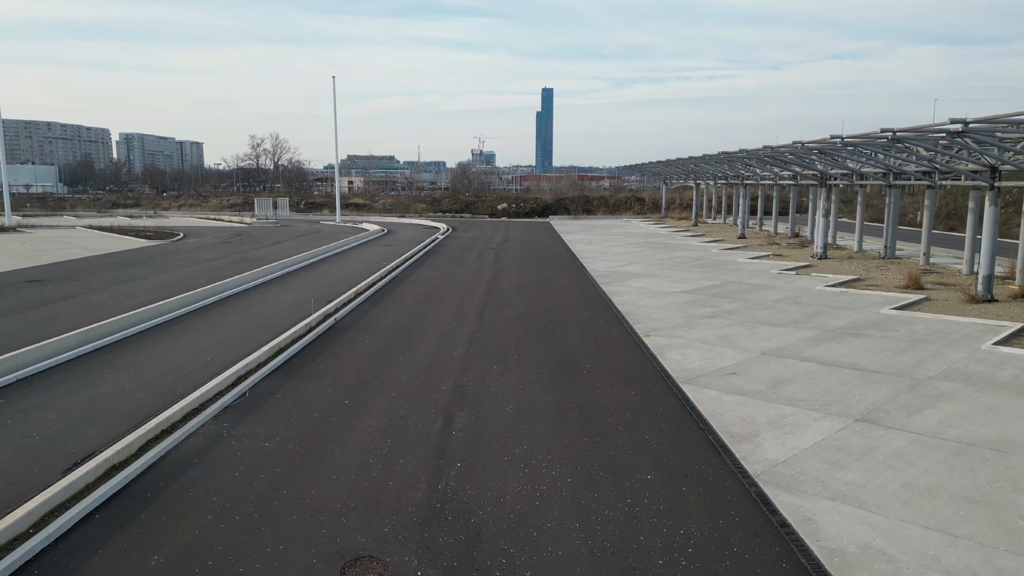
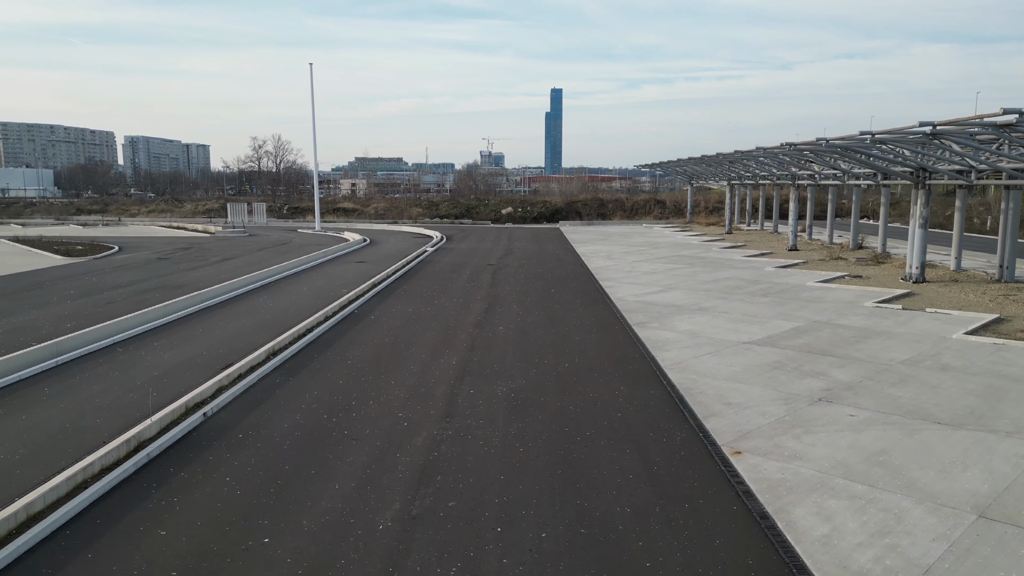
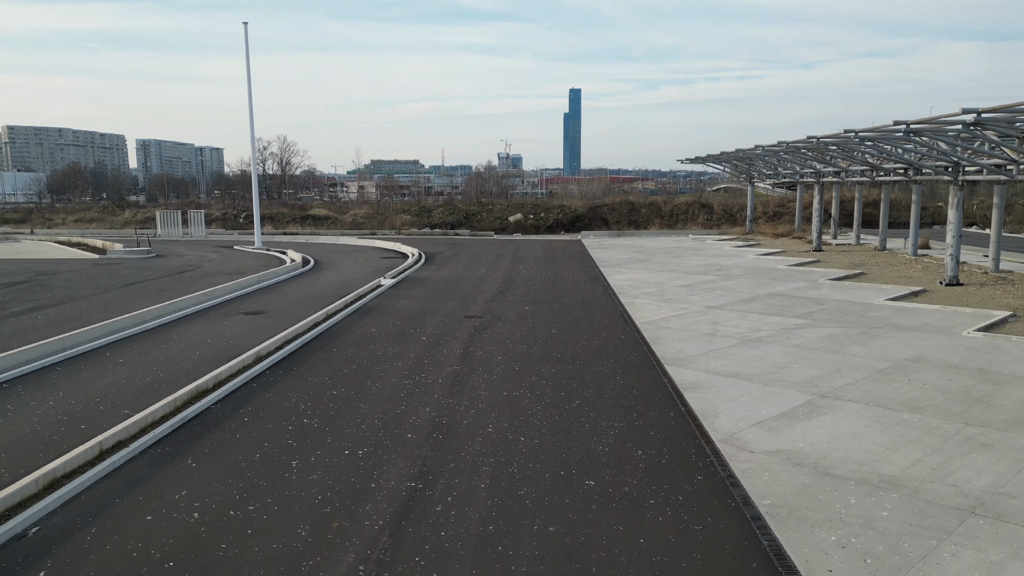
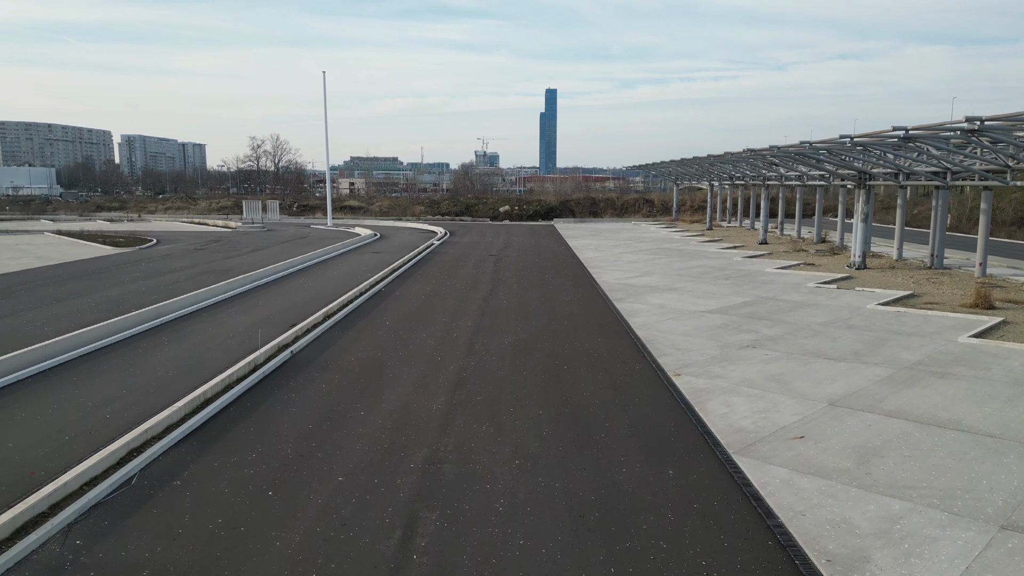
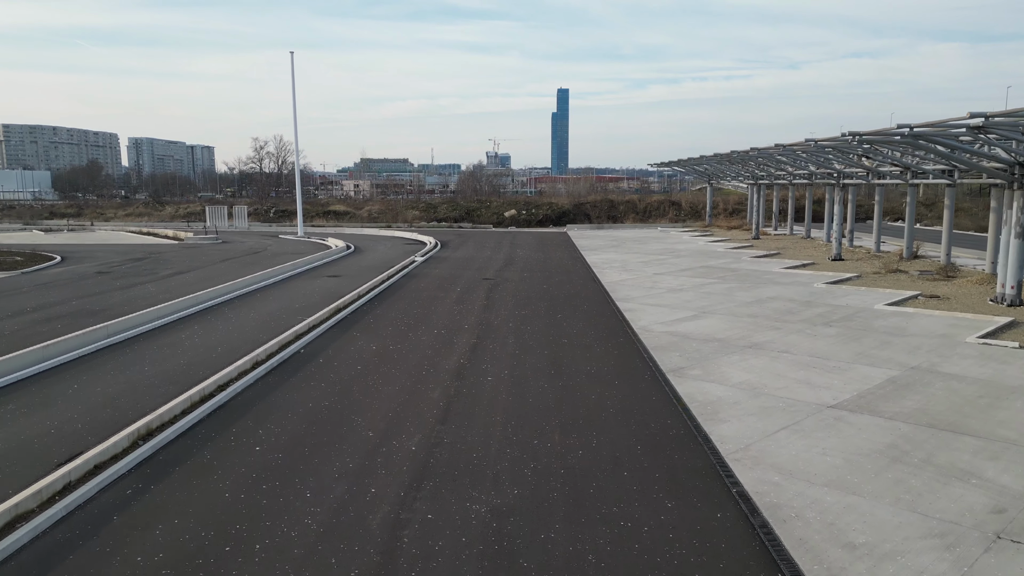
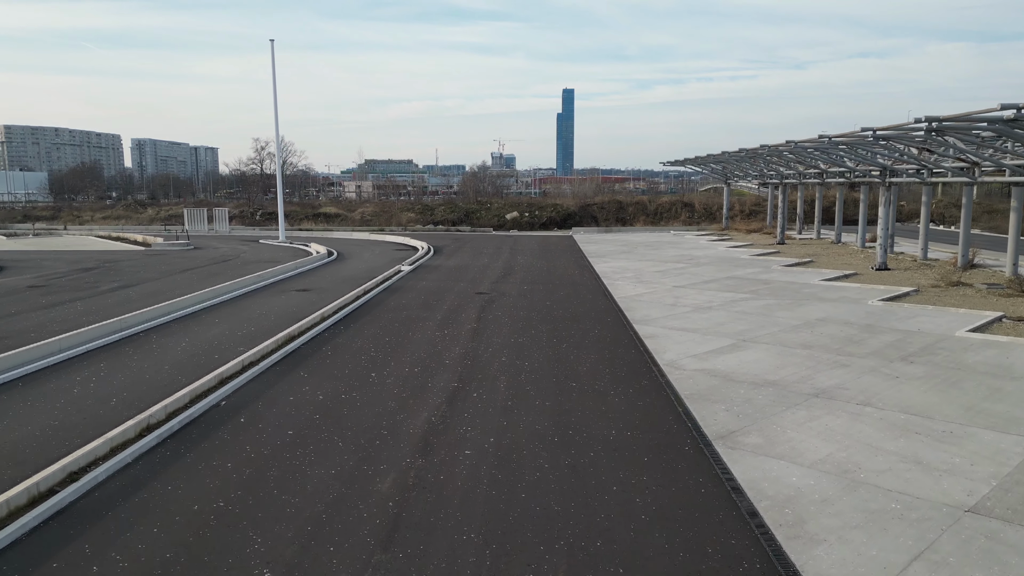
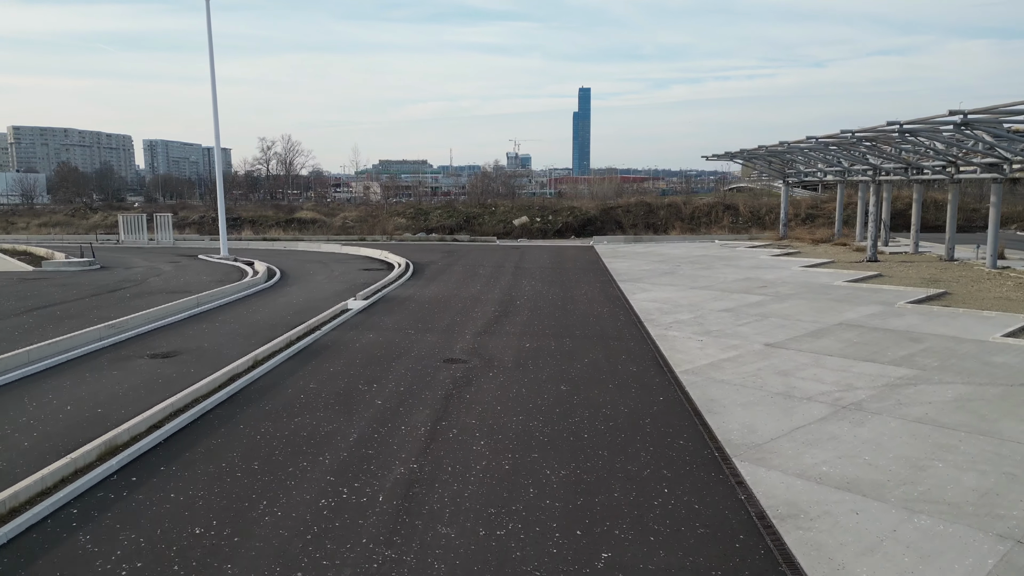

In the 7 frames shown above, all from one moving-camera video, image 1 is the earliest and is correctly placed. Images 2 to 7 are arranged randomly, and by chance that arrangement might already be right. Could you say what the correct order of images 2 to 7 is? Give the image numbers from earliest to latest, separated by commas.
4, 2, 5, 6, 3, 7
